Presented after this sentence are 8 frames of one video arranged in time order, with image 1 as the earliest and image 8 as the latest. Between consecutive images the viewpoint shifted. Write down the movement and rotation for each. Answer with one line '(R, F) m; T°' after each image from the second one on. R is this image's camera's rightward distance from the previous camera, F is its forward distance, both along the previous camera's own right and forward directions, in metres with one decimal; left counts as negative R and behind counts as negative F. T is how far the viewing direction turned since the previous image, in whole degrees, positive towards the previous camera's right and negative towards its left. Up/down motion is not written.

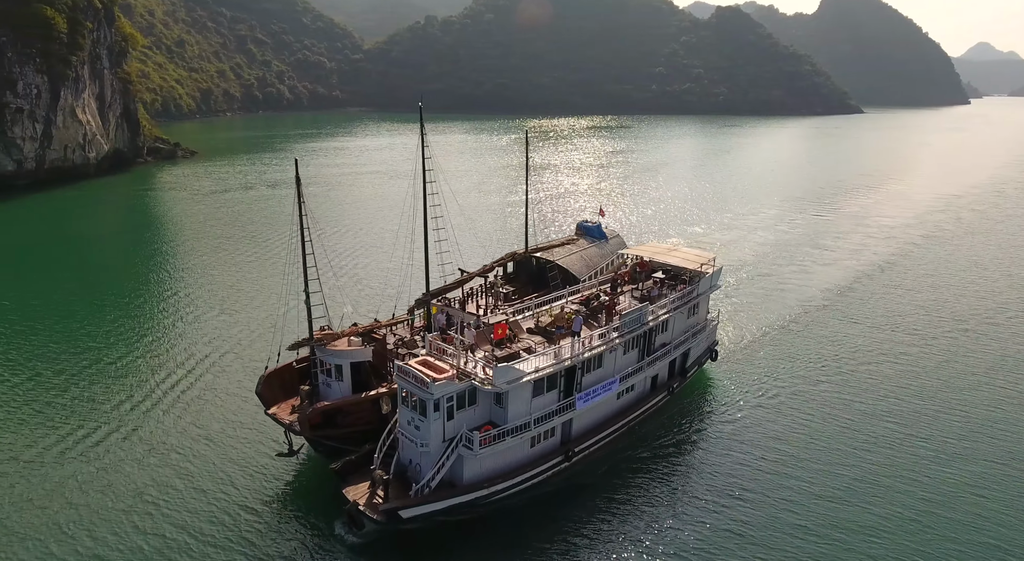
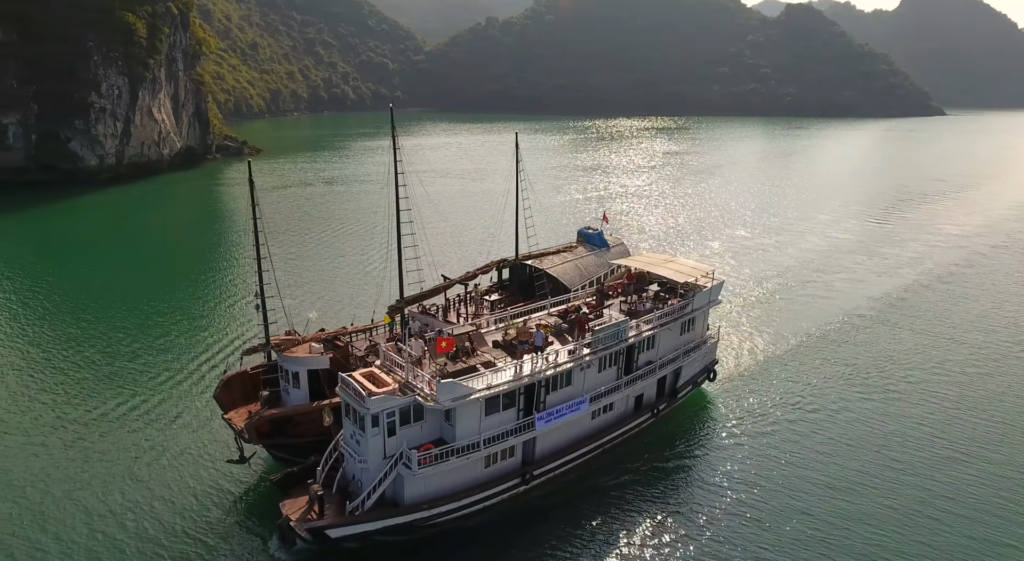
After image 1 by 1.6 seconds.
(+4.2, +0.9) m; -7°
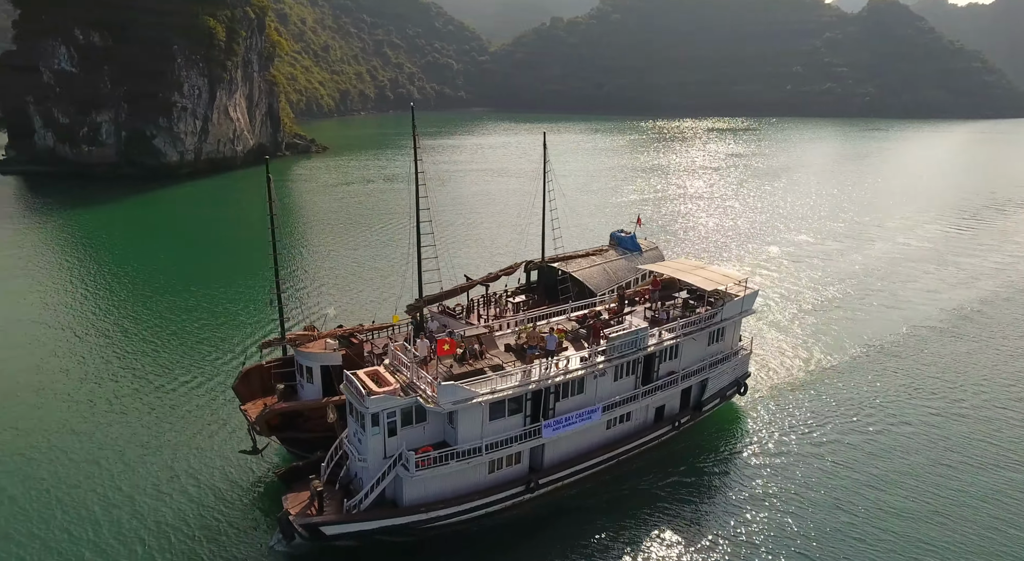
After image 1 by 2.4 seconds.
(+2.1, +0.4) m; -6°
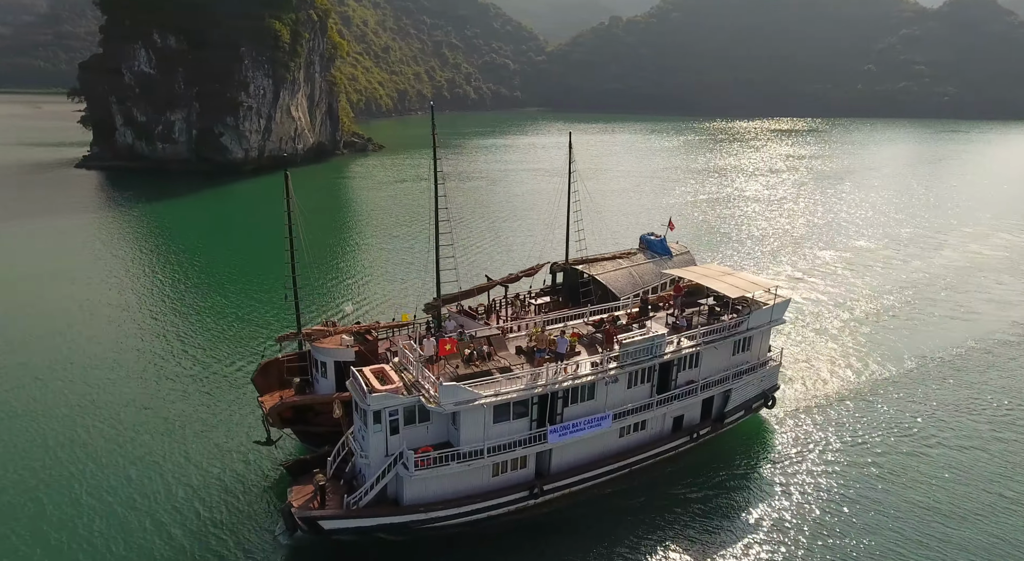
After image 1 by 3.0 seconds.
(+1.8, +0.3) m; -5°
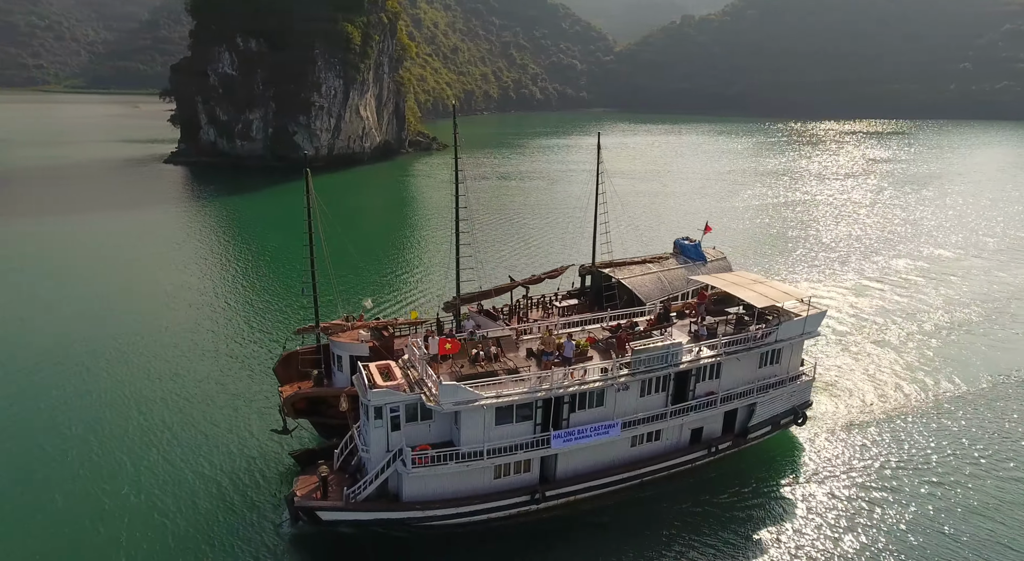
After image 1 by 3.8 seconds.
(+2.3, +0.3) m; -6°
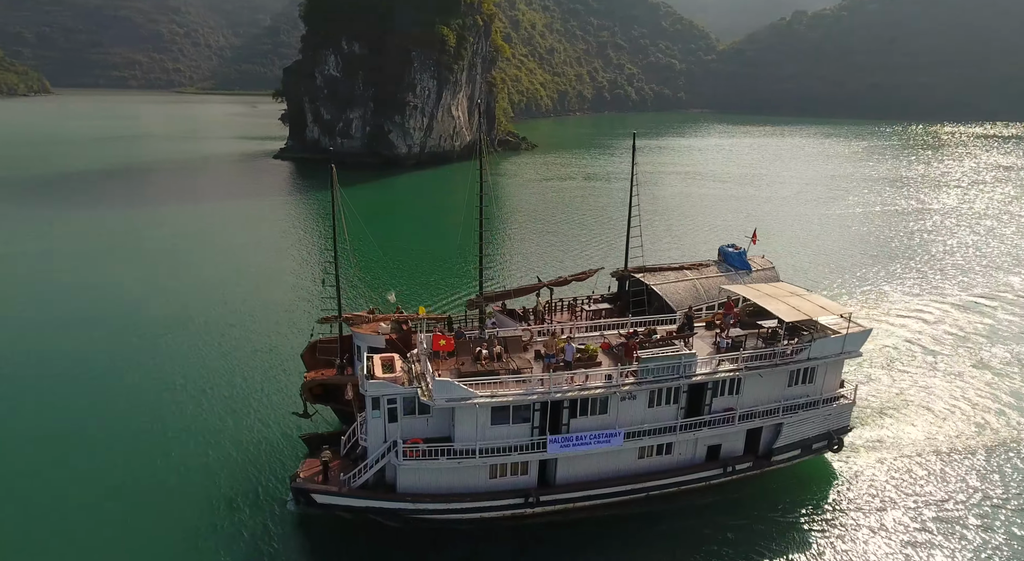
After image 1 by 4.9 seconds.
(+3.6, +0.4) m; -9°
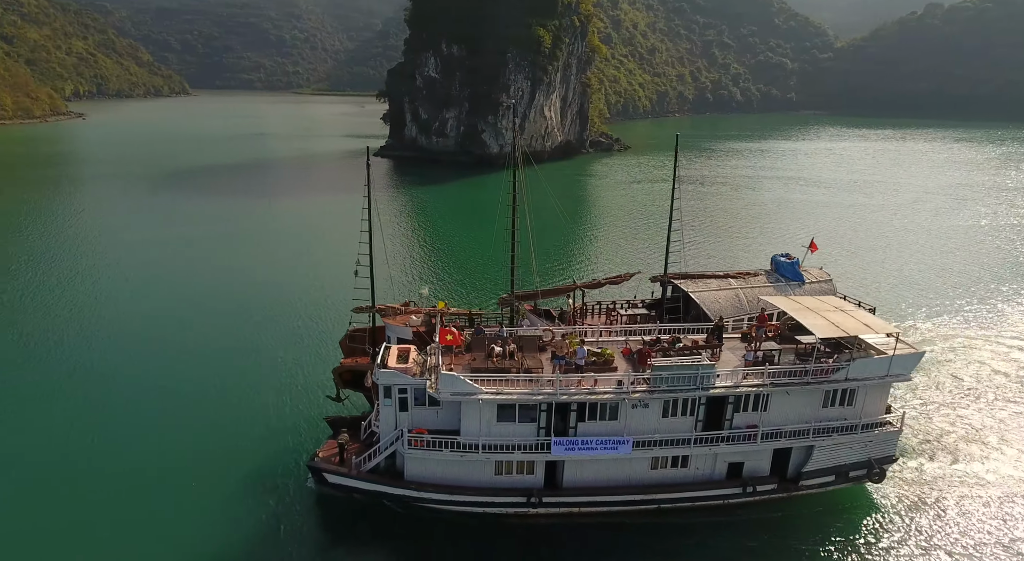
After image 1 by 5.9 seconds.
(+3.3, +0.3) m; -10°
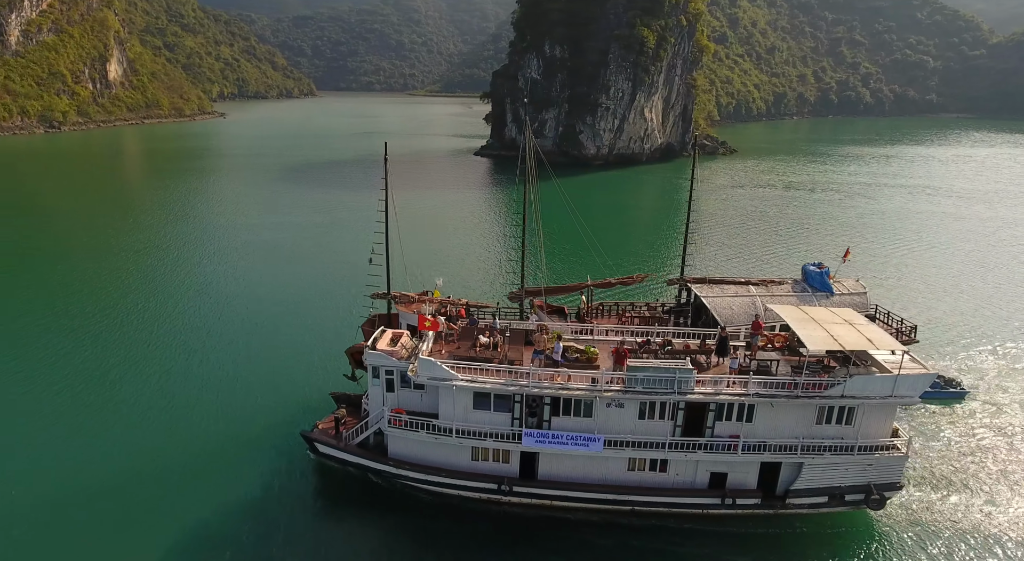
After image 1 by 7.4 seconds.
(+5.2, 0.0) m; -12°
